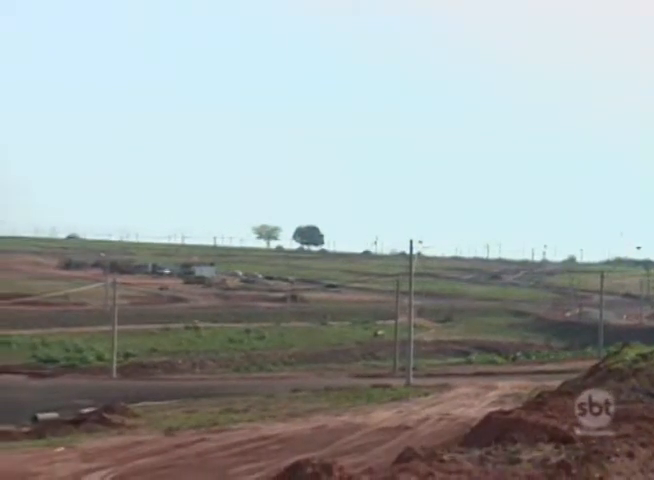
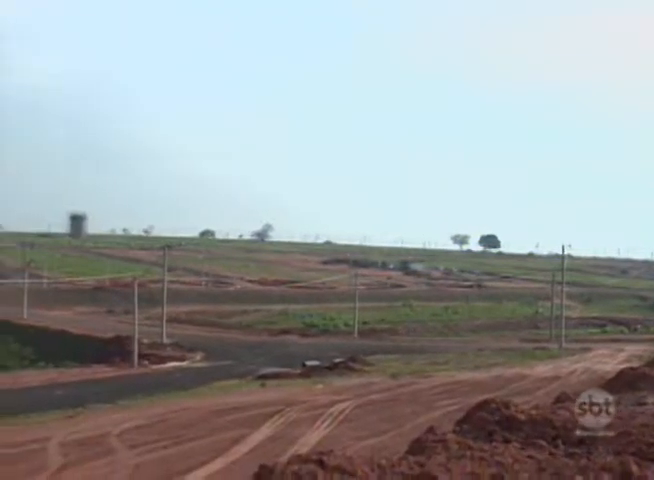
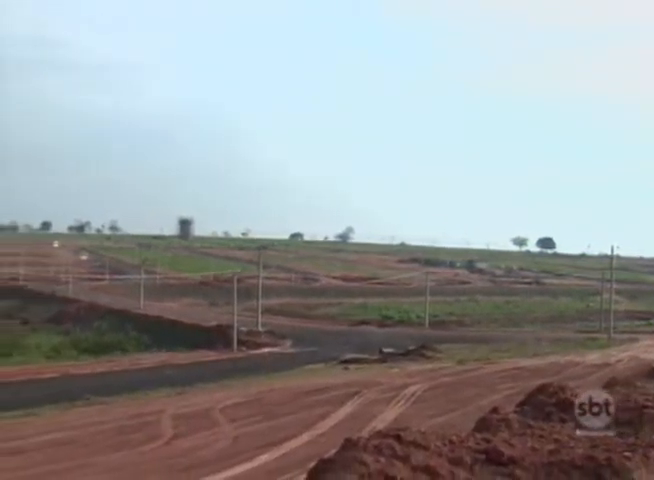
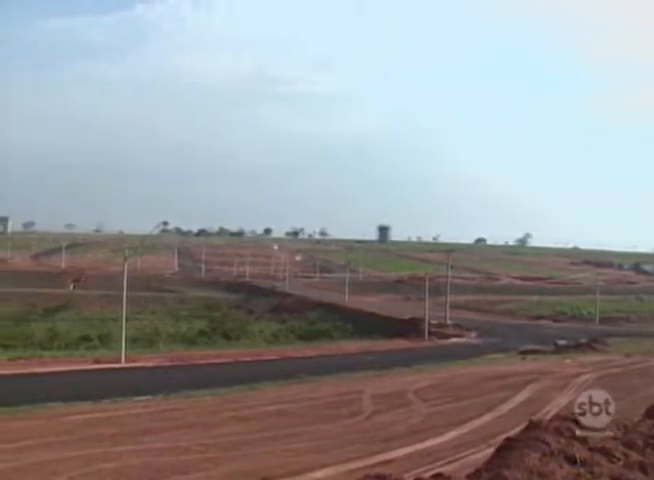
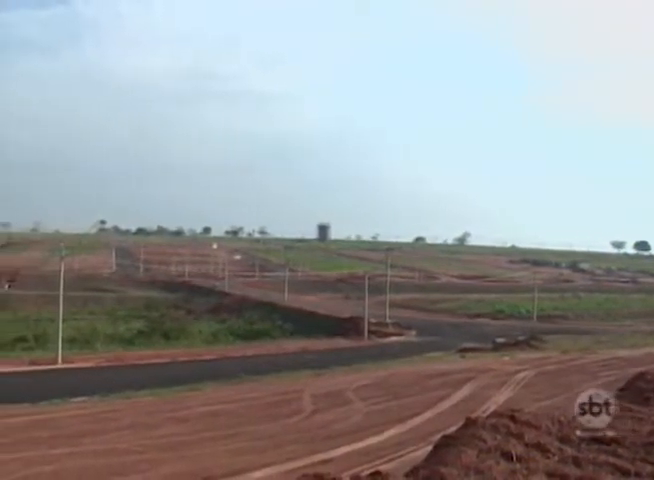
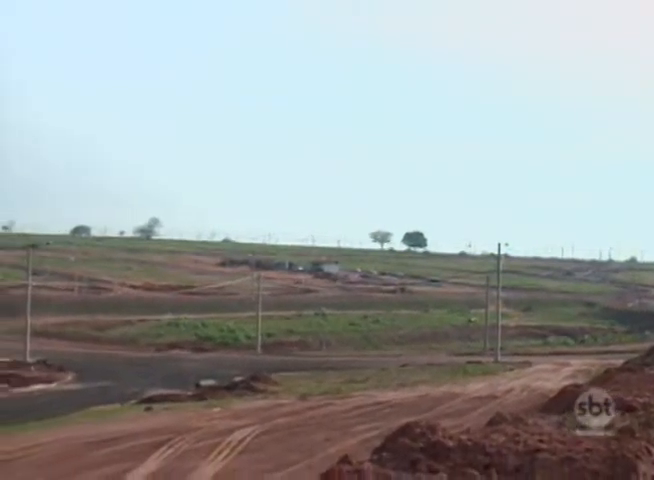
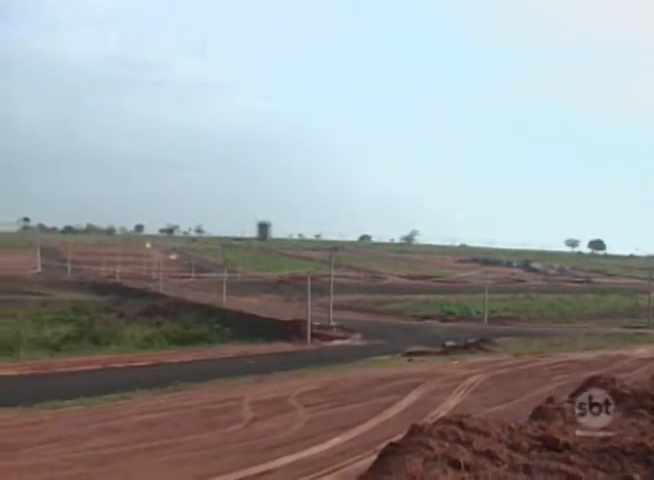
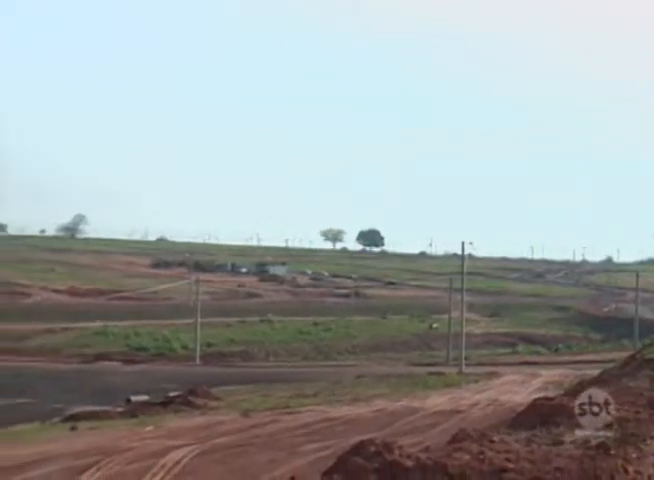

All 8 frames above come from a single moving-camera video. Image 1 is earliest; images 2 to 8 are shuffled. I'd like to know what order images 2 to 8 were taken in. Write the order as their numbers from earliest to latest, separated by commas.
8, 6, 2, 3, 7, 5, 4
